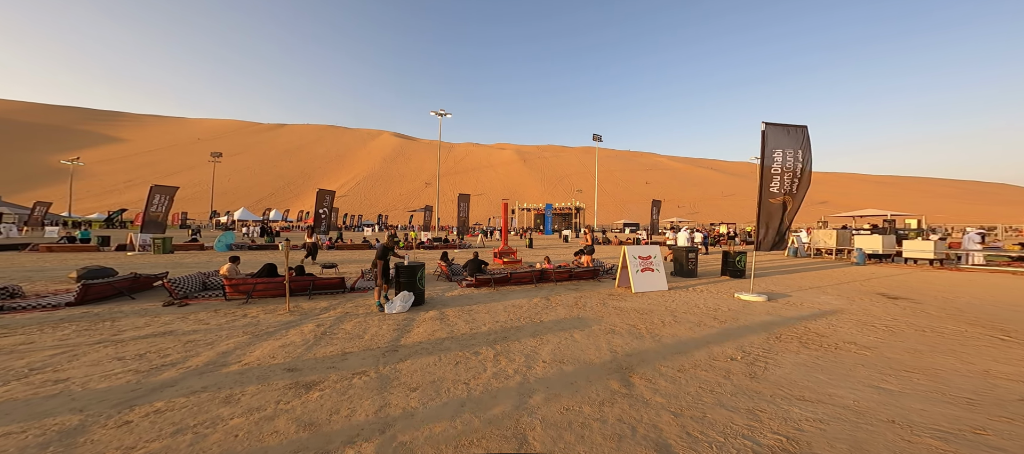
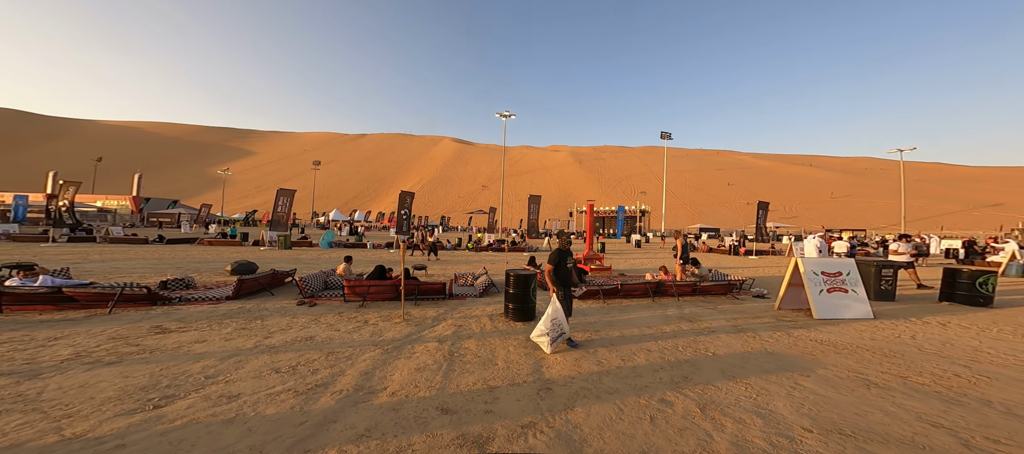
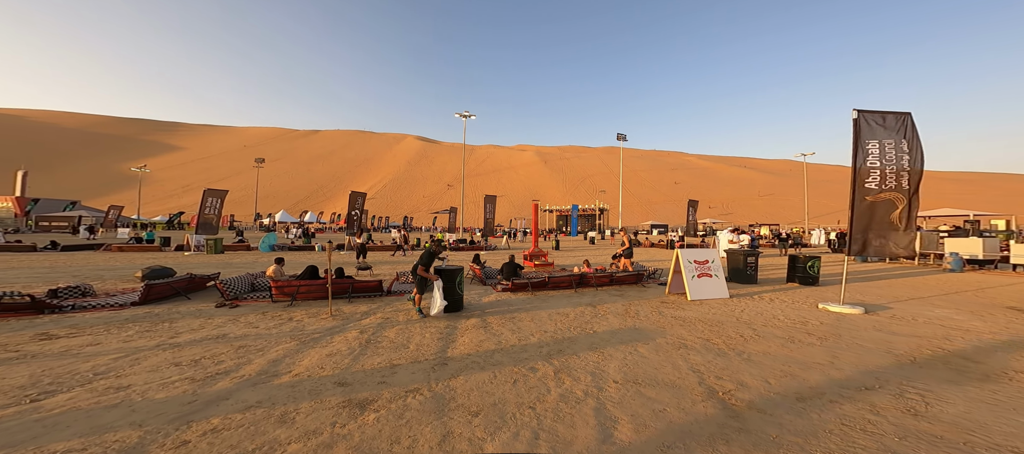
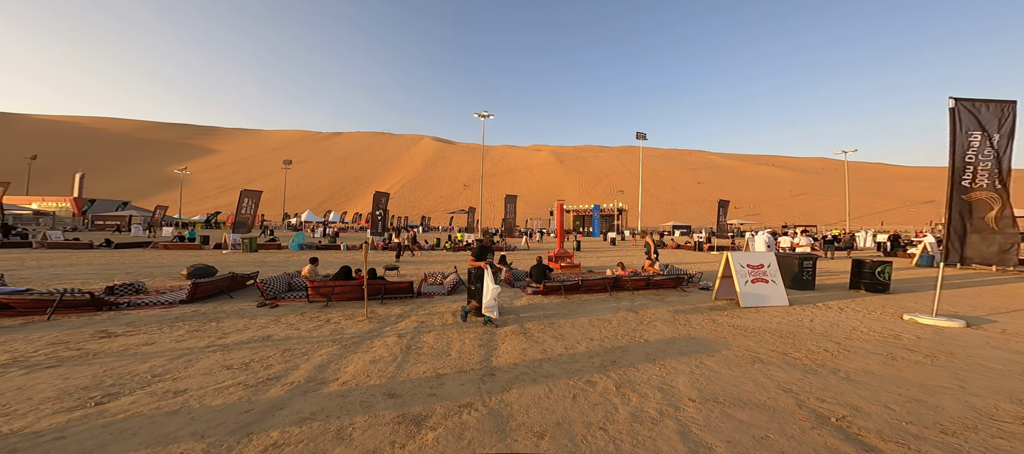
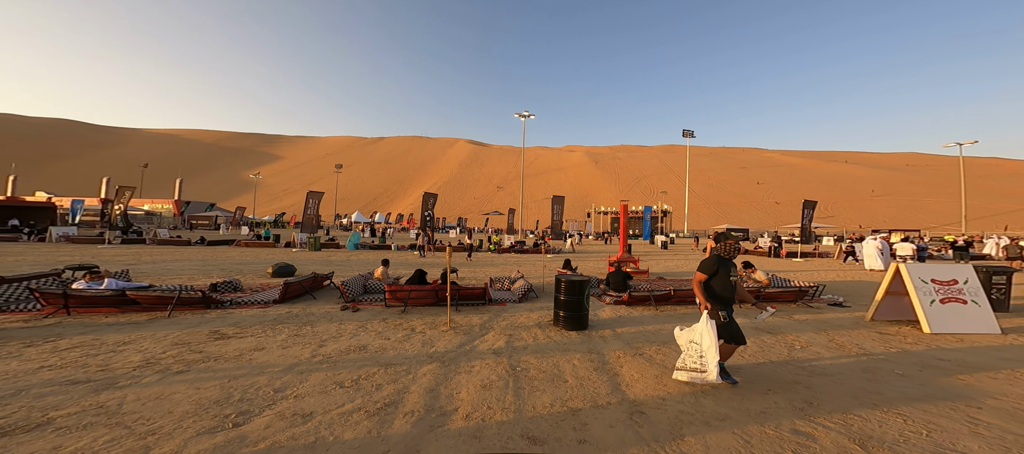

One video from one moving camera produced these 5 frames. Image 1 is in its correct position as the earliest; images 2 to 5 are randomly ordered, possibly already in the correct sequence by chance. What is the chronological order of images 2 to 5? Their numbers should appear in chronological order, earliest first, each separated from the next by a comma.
3, 4, 2, 5
